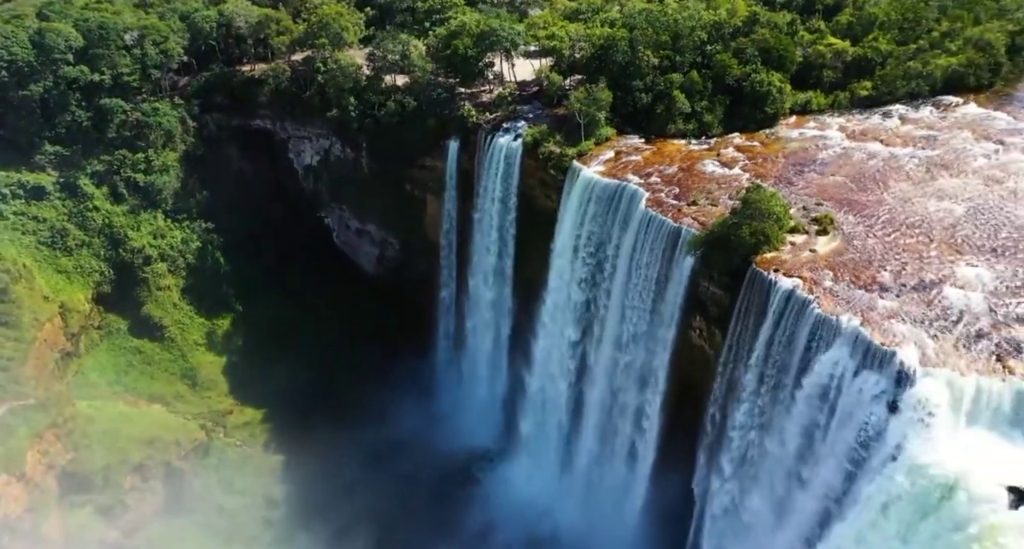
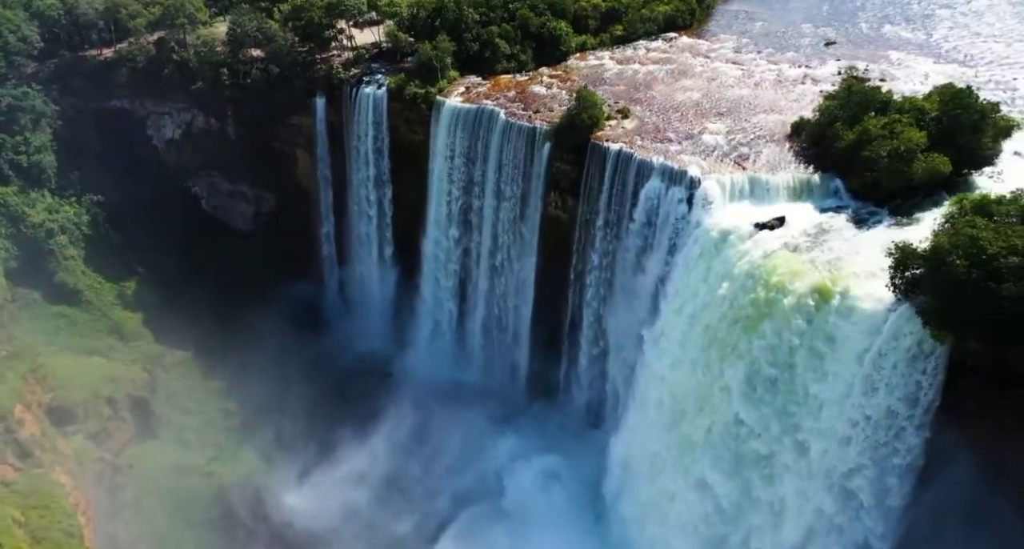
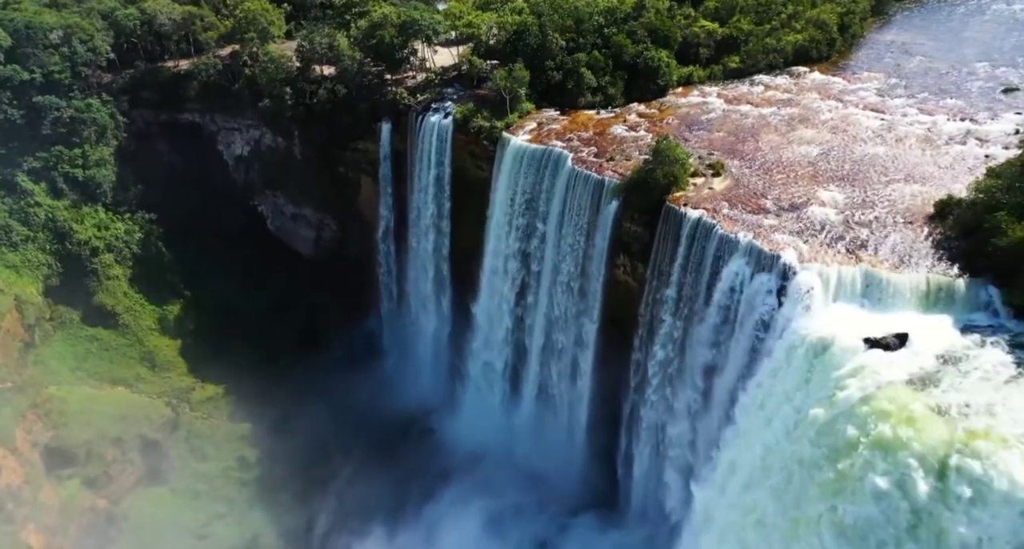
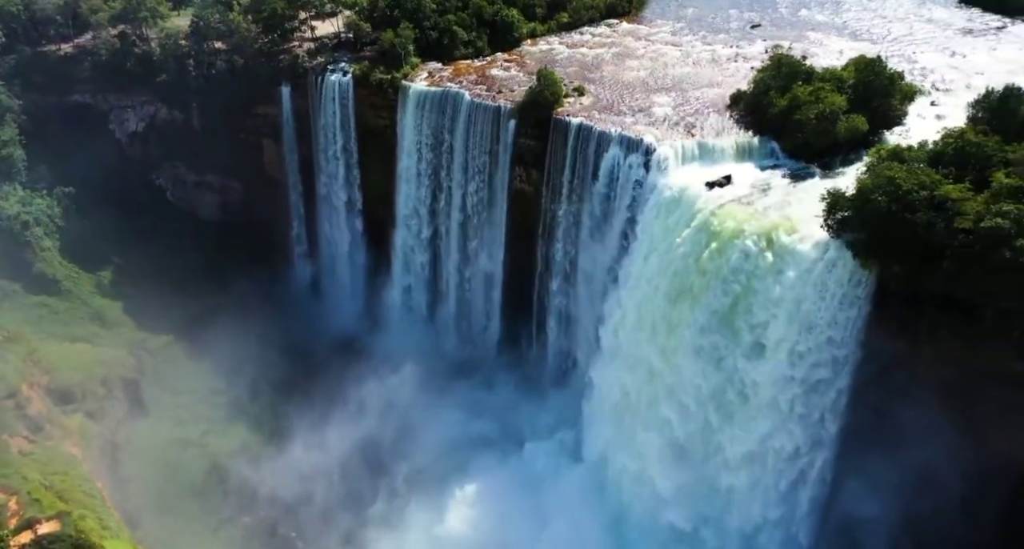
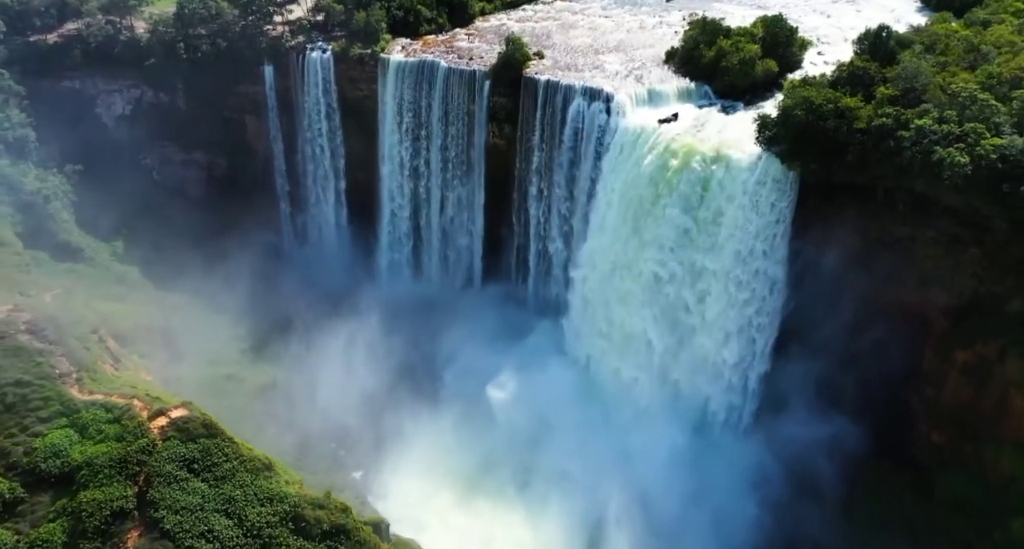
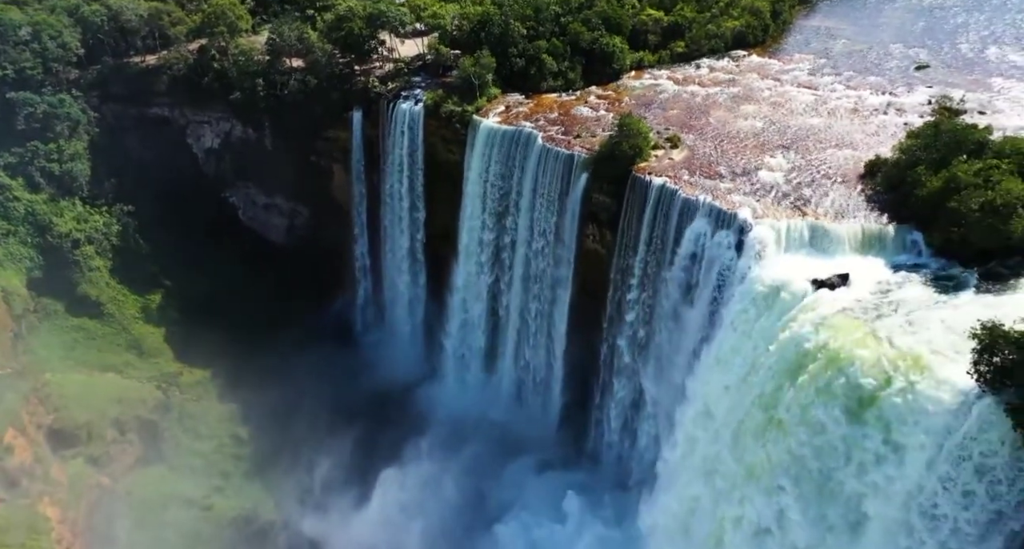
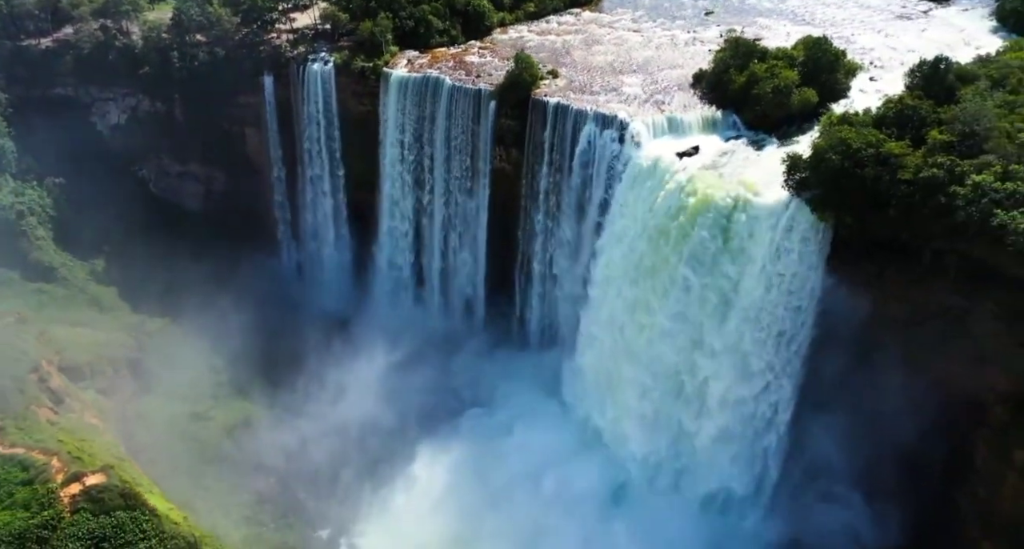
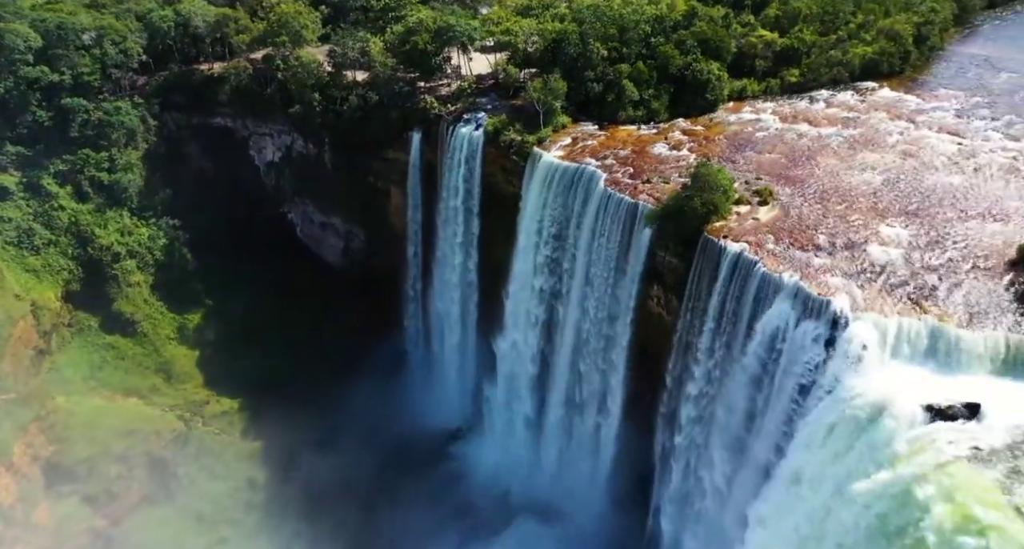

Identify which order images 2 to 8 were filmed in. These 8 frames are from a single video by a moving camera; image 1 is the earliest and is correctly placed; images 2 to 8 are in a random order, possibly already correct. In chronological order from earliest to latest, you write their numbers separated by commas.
8, 3, 6, 2, 4, 7, 5
